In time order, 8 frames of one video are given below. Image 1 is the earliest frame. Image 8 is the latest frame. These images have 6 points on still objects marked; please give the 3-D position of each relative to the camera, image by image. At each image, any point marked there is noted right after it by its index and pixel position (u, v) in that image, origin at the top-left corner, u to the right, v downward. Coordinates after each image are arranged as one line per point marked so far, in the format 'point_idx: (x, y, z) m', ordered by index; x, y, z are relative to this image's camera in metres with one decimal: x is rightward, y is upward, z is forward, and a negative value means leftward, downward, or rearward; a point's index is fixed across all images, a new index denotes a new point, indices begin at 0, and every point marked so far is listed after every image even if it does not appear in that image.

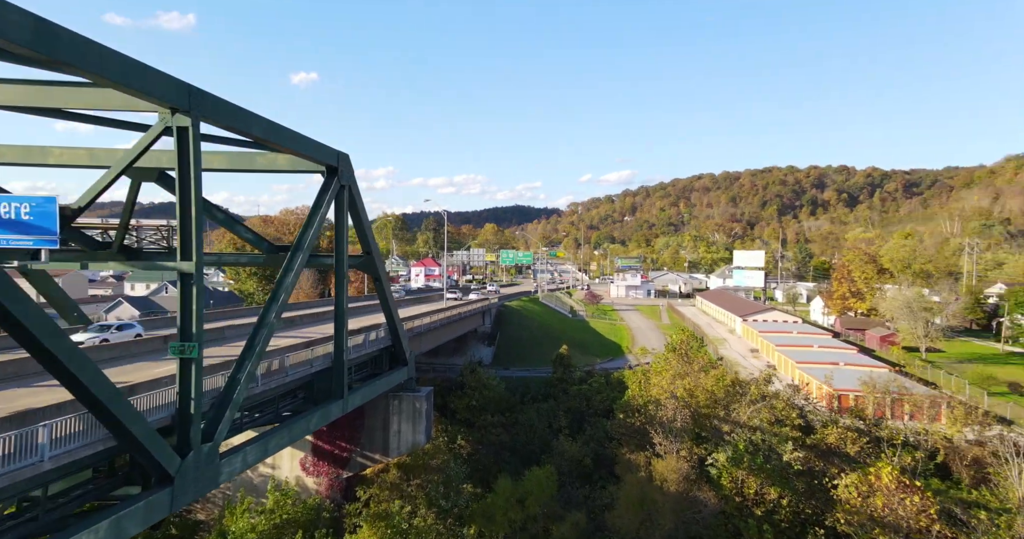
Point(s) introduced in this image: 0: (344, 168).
0: (-4.8, +2.9, +18.8) m
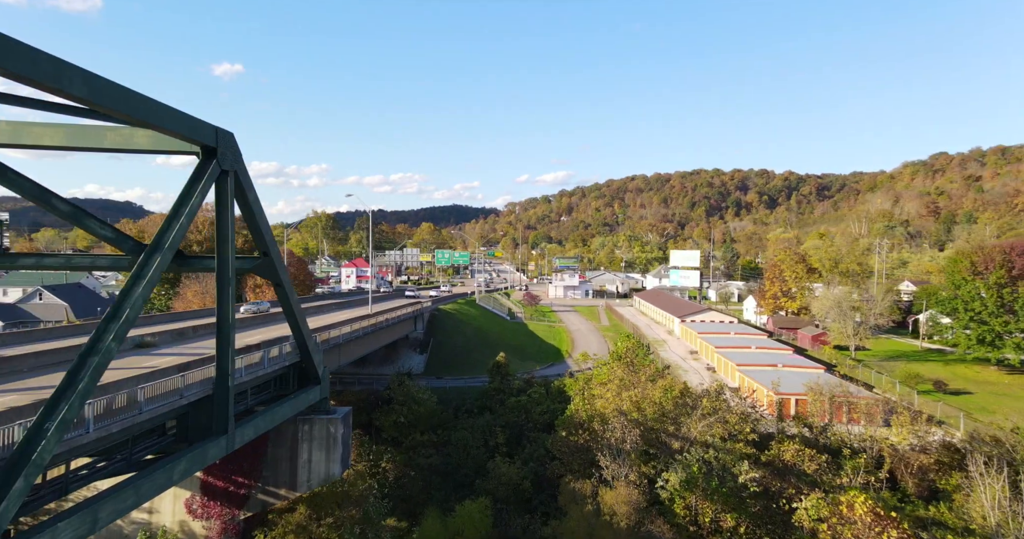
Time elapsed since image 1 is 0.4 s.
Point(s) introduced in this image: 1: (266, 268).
0: (-6.6, +2.8, +15.2) m
1: (-7.0, +0.1, +18.7) m
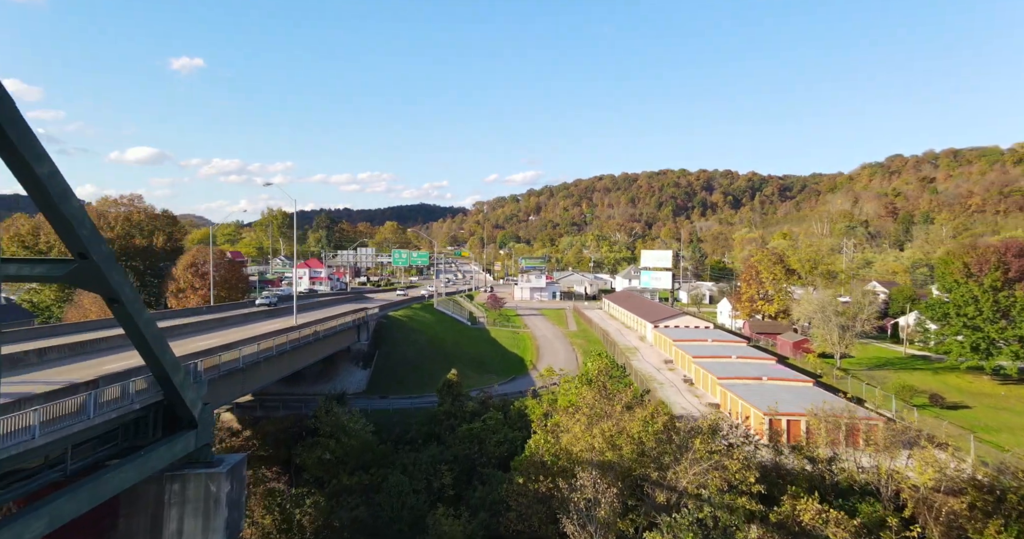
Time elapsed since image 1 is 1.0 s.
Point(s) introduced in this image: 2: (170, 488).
0: (-7.9, +2.6, +9.6) m
1: (-8.4, -0.1, +13.1) m
2: (-8.6, -5.5, +16.6) m
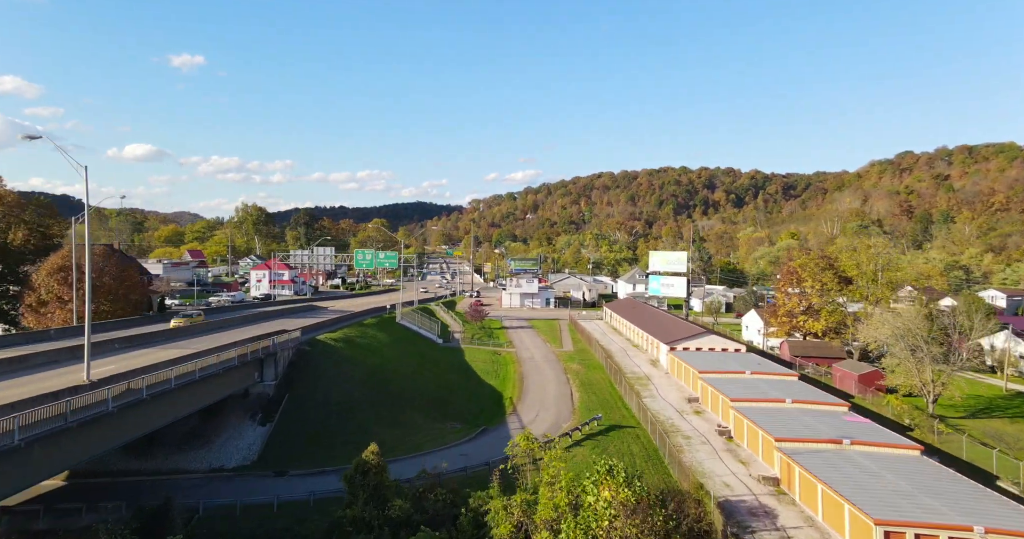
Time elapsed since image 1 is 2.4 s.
0: (-9.2, +2.1, -3.2) m
1: (-9.8, -0.6, +0.2) m
2: (-10.0, -6.0, +3.8) m
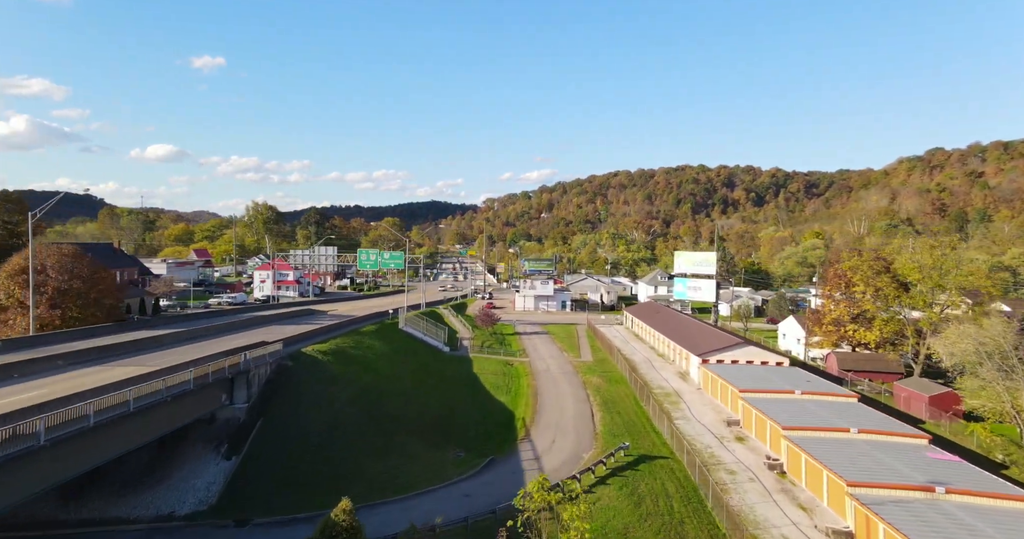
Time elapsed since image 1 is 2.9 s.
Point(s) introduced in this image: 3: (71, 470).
0: (-9.5, +1.9, -7.8) m
1: (-10.0, -0.8, -4.3) m
2: (-10.2, -6.2, -0.7) m
3: (-12.1, -5.3, +18.6) m
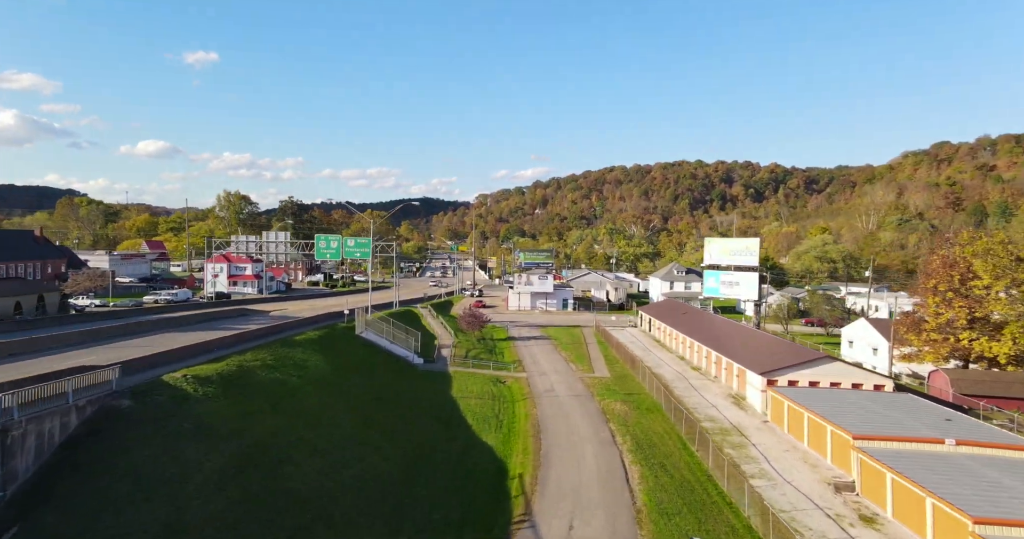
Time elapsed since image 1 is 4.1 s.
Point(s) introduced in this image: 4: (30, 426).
0: (-9.3, +2.4, -20.0) m
1: (-9.9, -0.3, -16.5) m
2: (-10.1, -5.6, -12.9) m
3: (-12.2, -4.7, +6.3) m
4: (-10.9, -3.5, +14.7) m
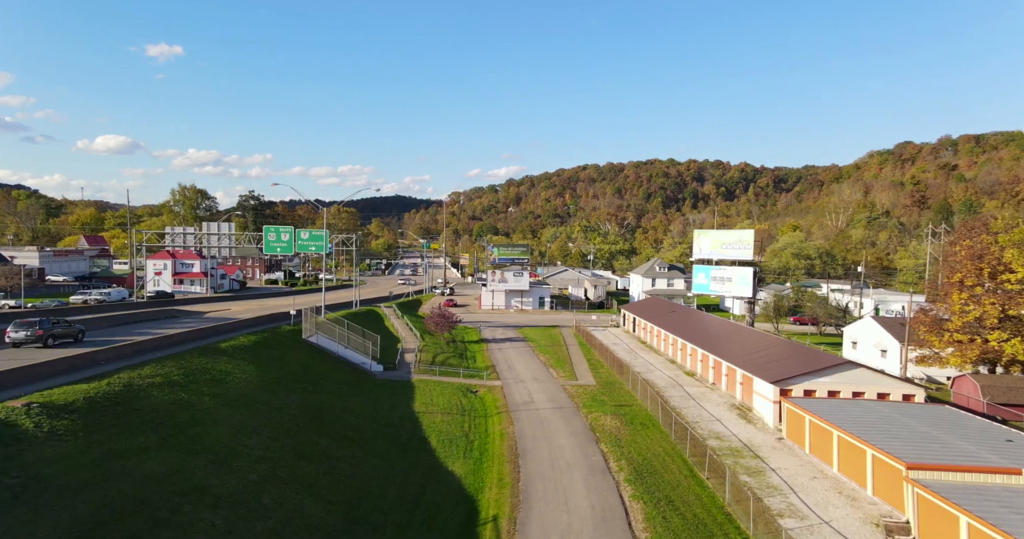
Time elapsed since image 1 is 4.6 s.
0: (-8.4, +2.6, -25.1) m
1: (-9.0, -0.1, -21.7) m
2: (-9.4, -5.4, -18.1) m
3: (-12.3, -4.5, +1.1) m
4: (-11.3, -3.3, +9.5) m
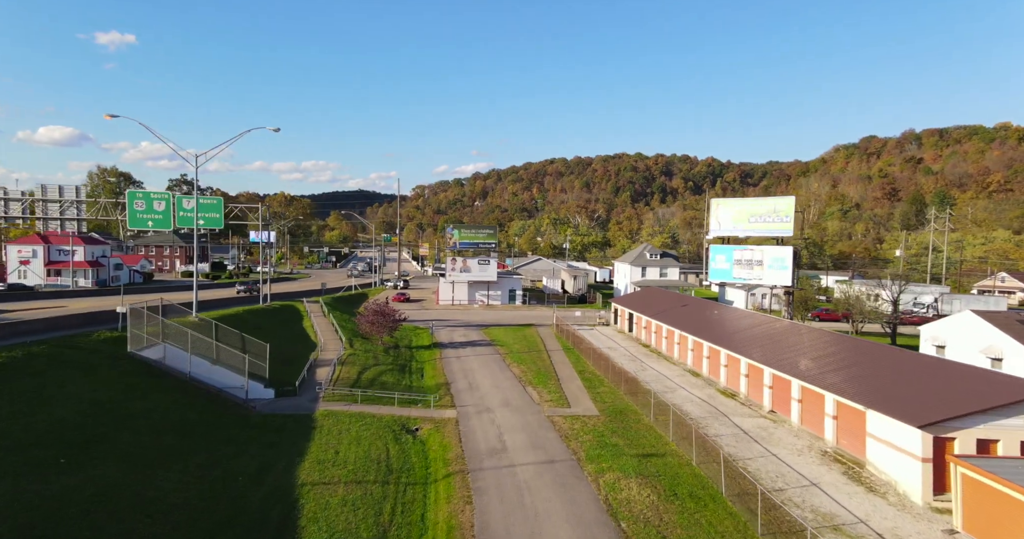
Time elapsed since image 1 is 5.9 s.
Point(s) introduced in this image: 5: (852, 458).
0: (-6.7, +3.2, -37.5) m
1: (-7.6, +0.6, -34.1) m
2: (-8.1, -4.8, -30.5) m
3: (-11.9, -3.7, -11.5) m
4: (-11.4, -2.5, -3.0) m
5: (+9.4, -5.2, +18.8) m
